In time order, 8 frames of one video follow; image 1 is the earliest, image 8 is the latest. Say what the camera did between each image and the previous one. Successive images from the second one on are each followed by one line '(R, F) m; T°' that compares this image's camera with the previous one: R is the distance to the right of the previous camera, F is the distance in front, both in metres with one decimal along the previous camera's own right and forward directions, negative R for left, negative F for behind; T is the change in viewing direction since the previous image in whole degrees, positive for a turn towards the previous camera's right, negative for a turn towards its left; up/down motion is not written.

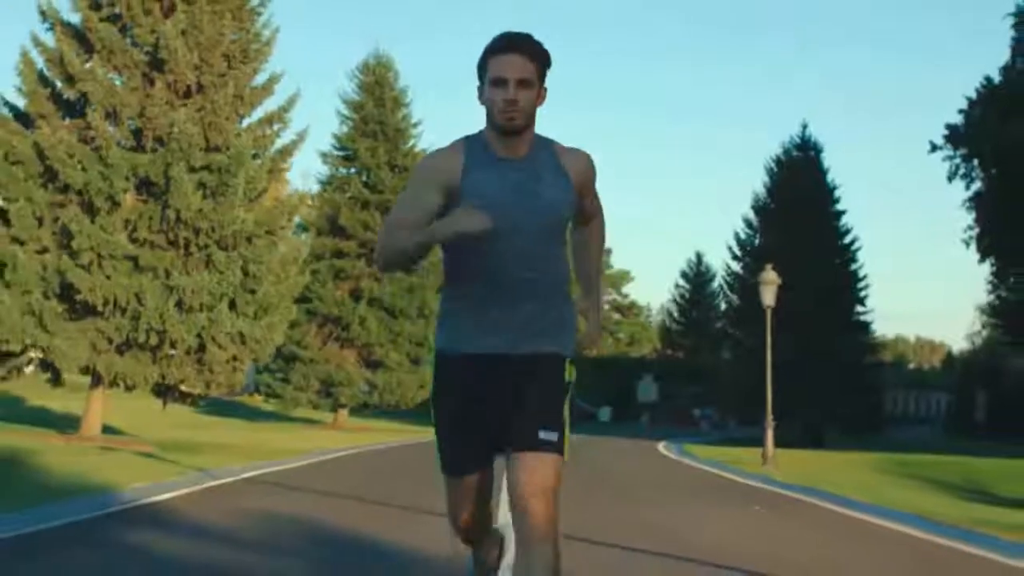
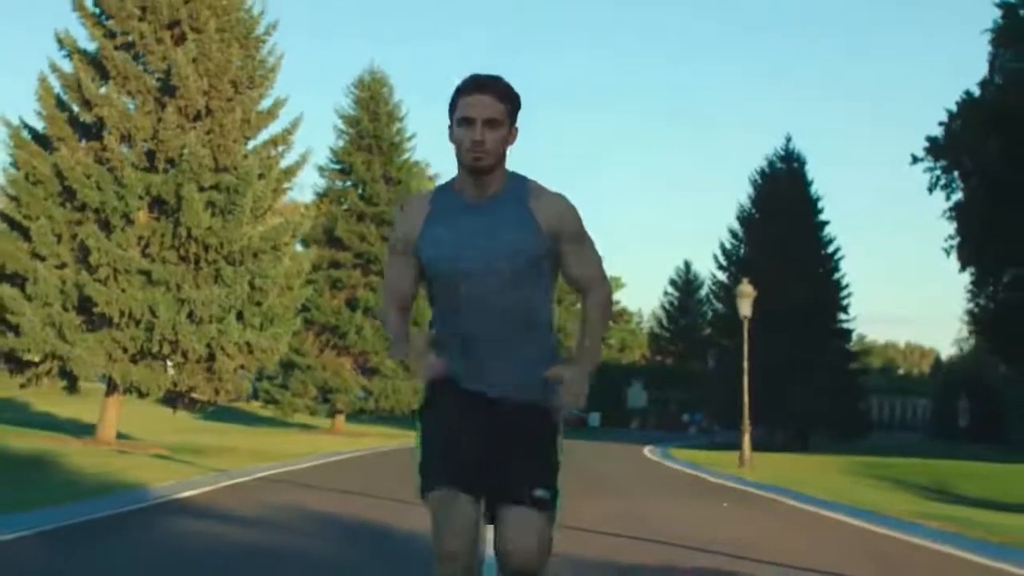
(0.0, -1.8) m; 0°
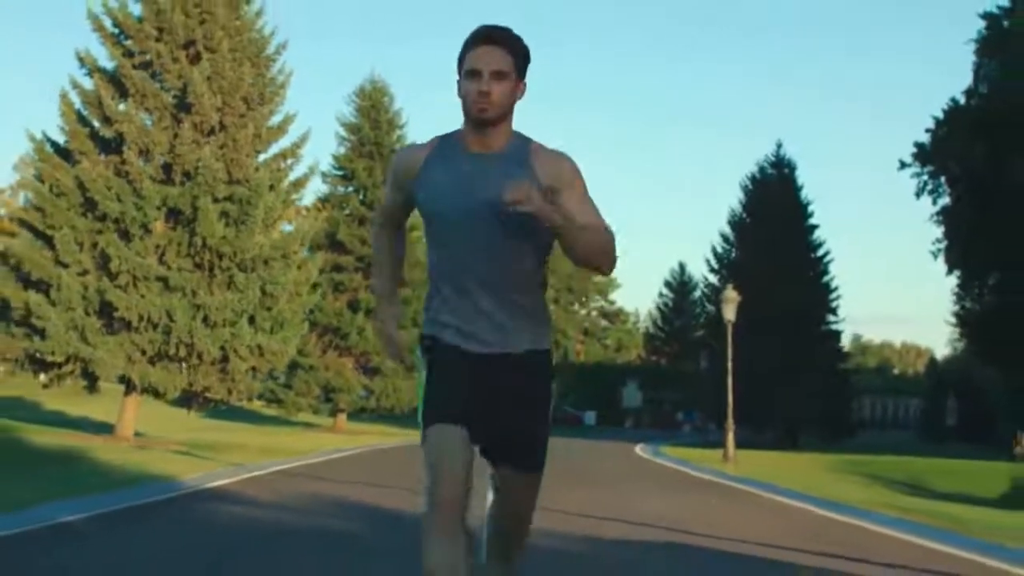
(0.0, -1.8) m; 0°
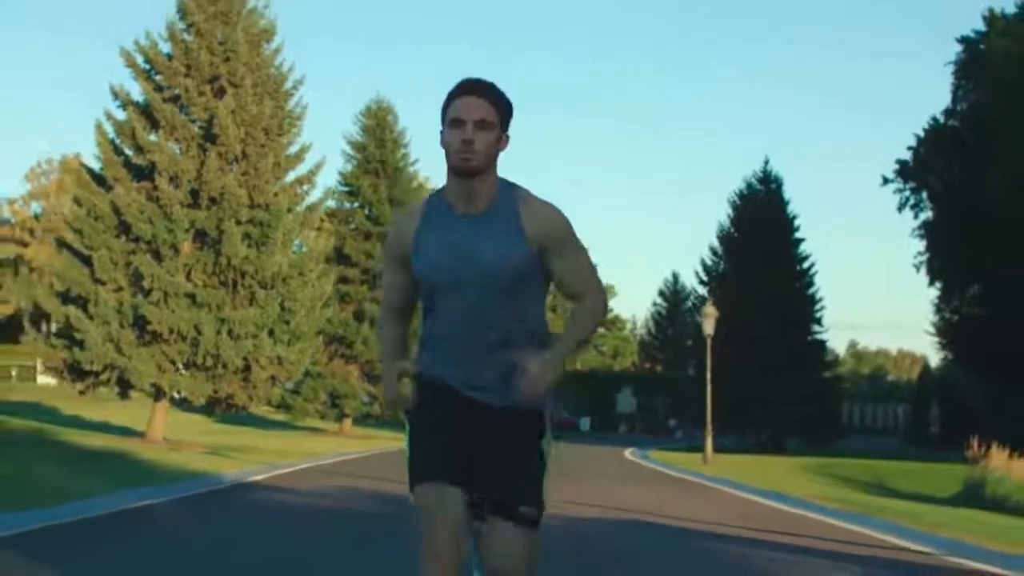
(0.0, -3.0) m; 0°
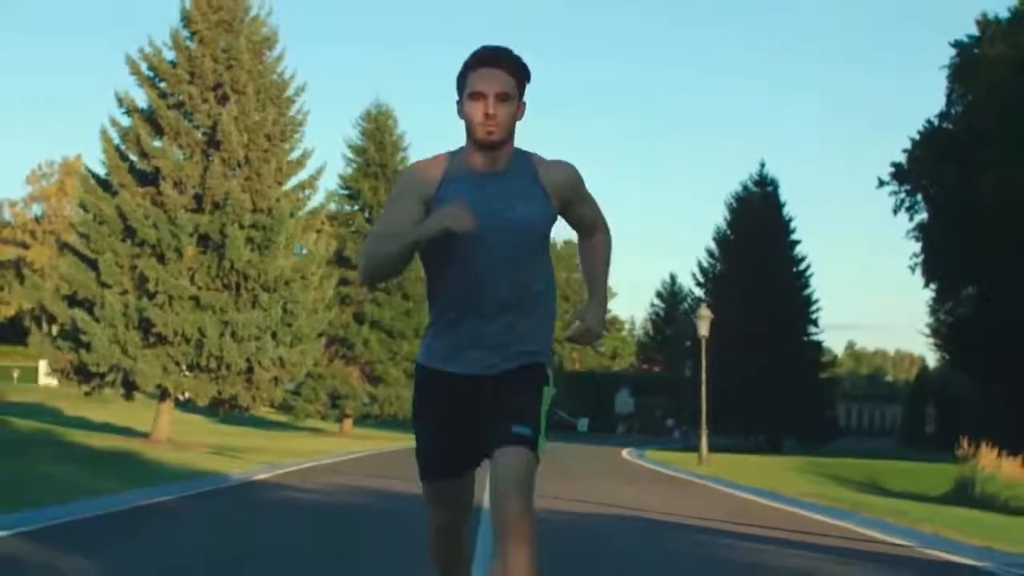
(0.0, -0.7) m; 0°
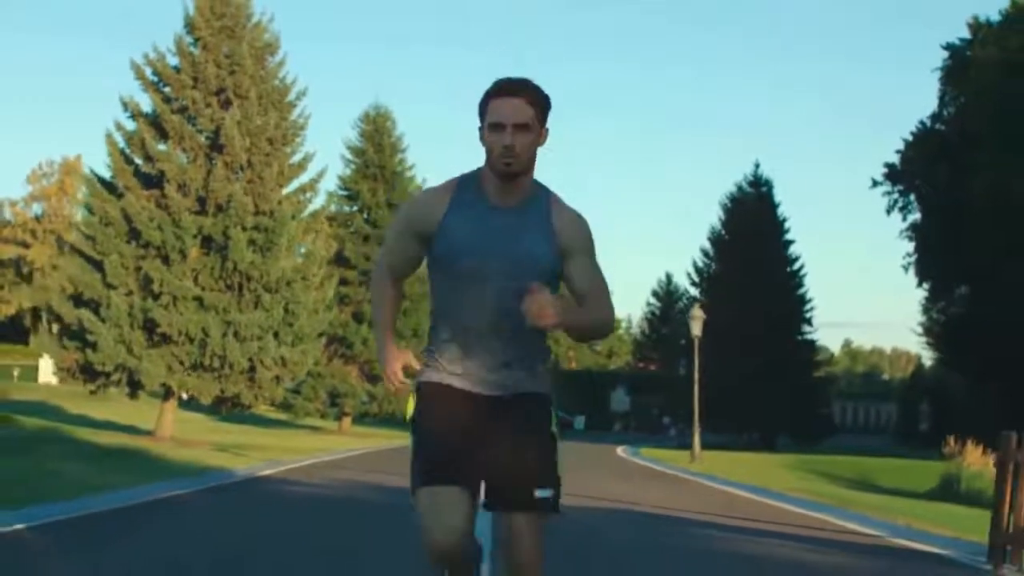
(0.0, -0.8) m; 0°
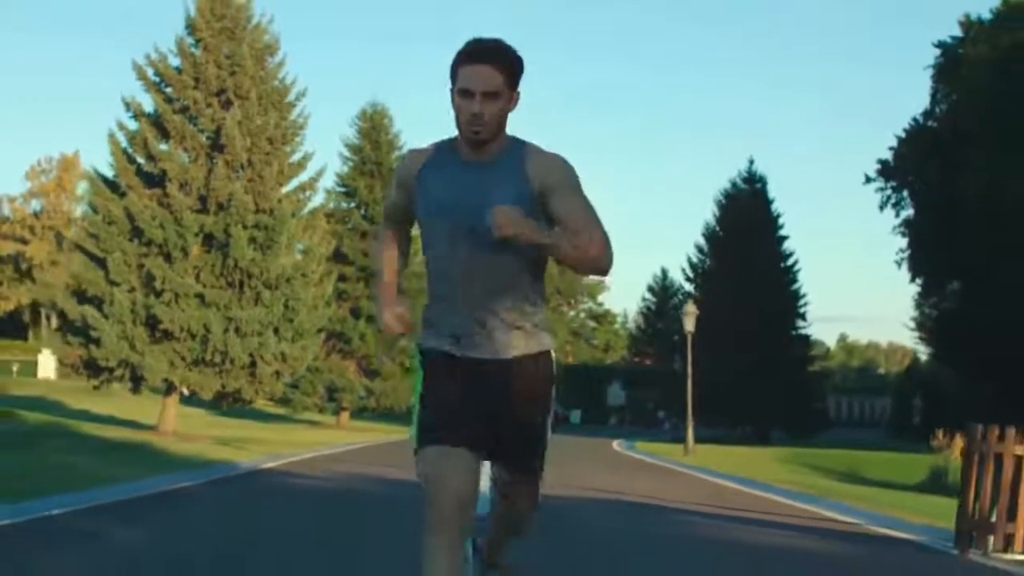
(0.0, -0.7) m; 0°
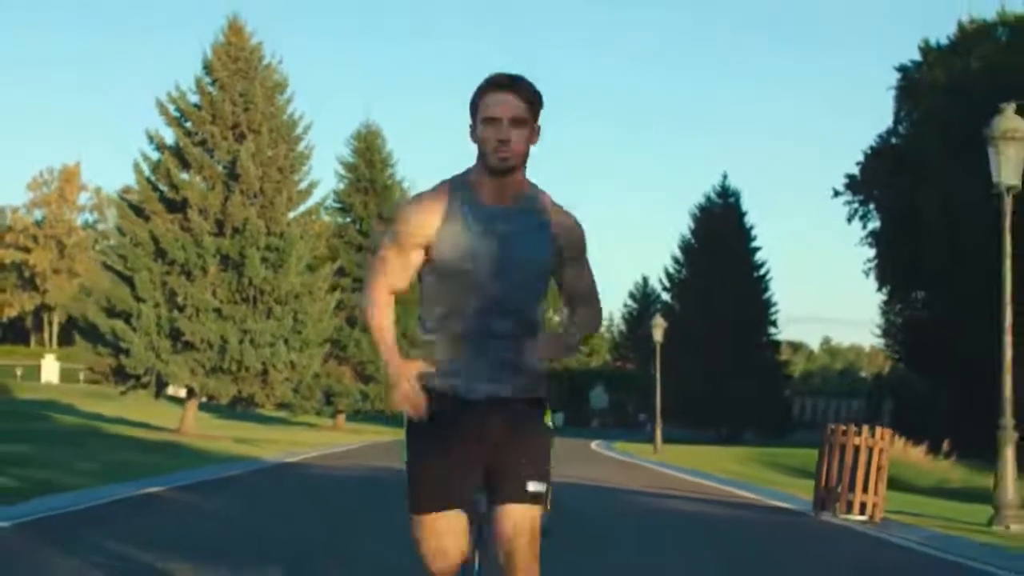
(0.0, -4.2) m; +1°
